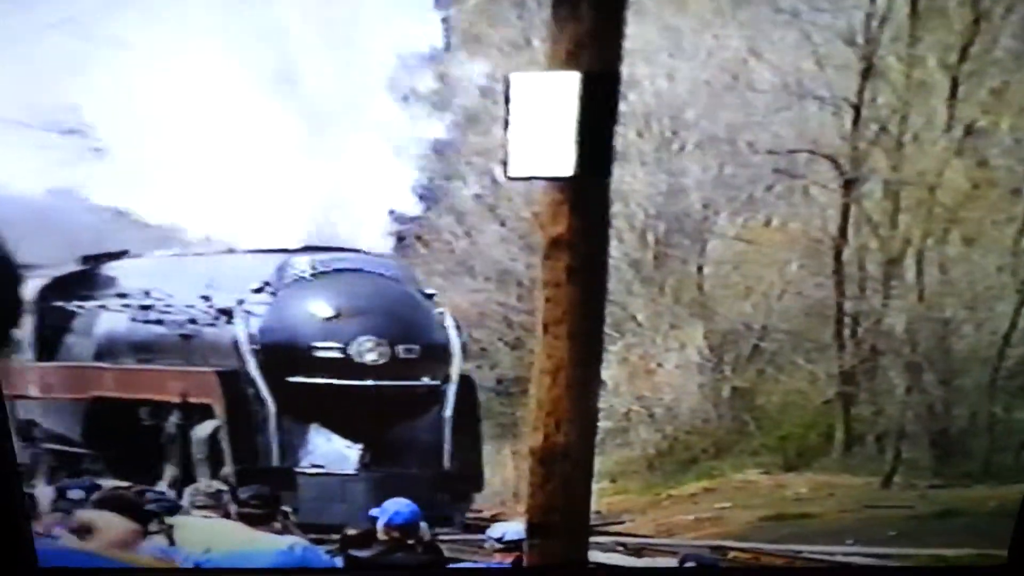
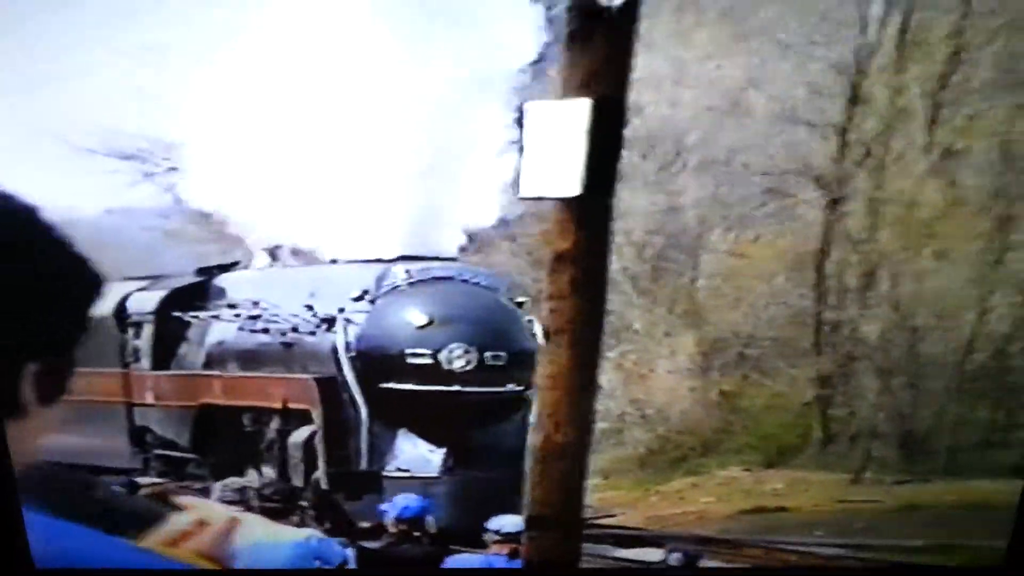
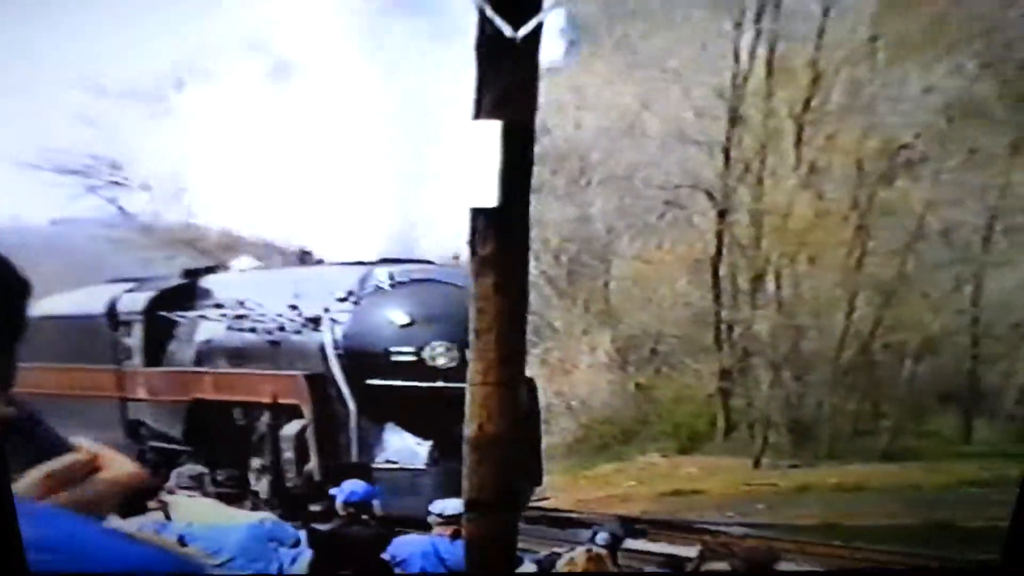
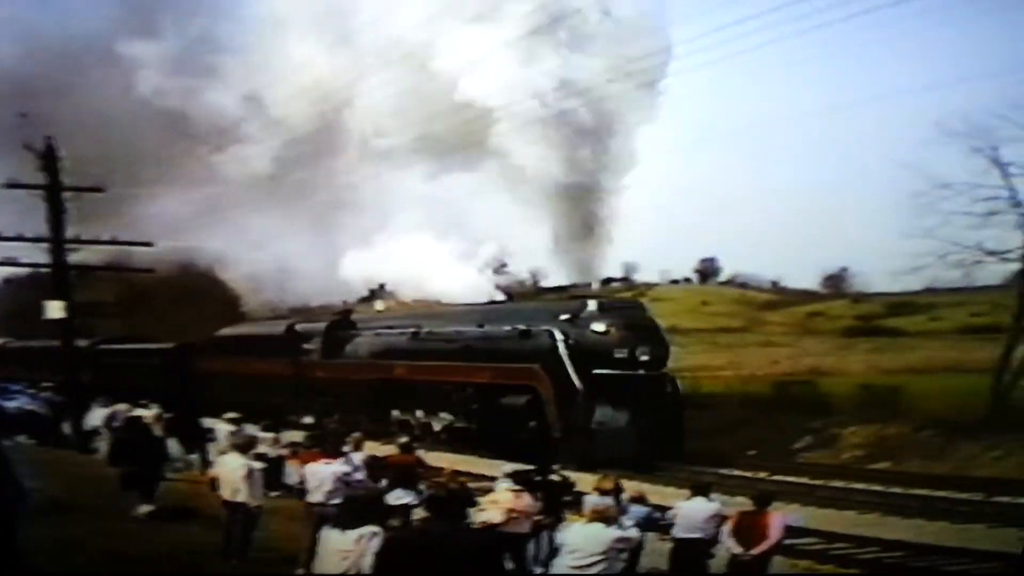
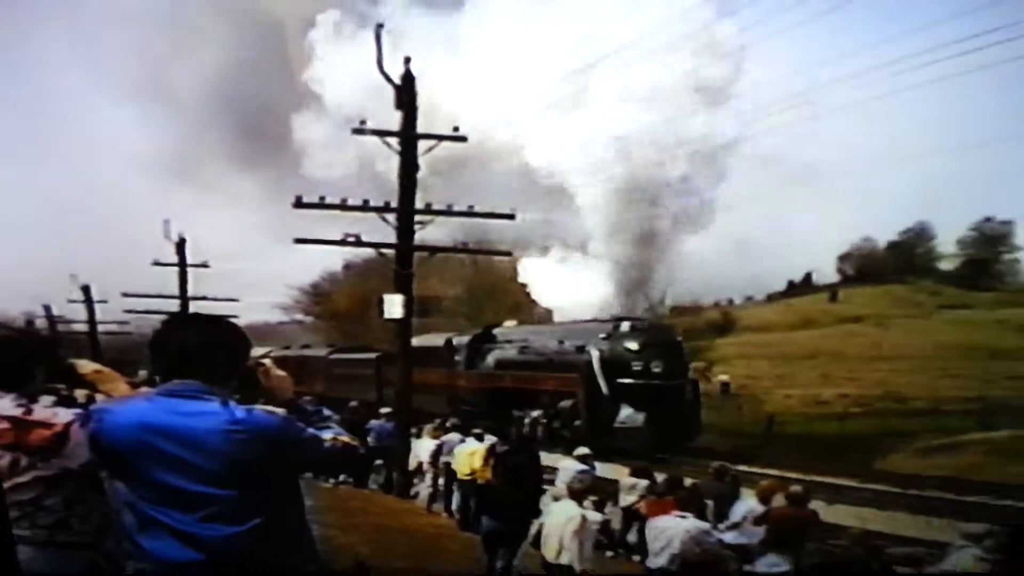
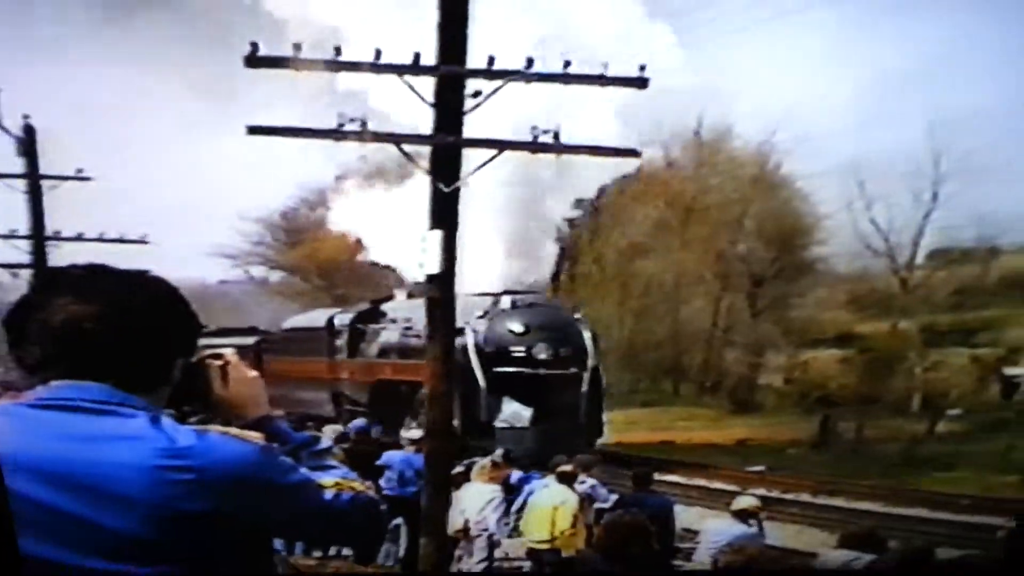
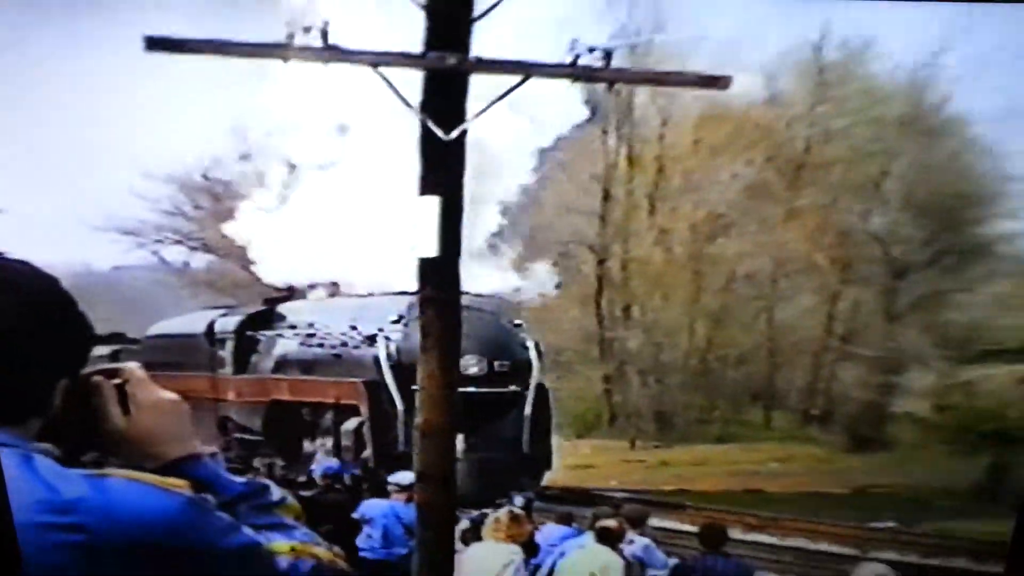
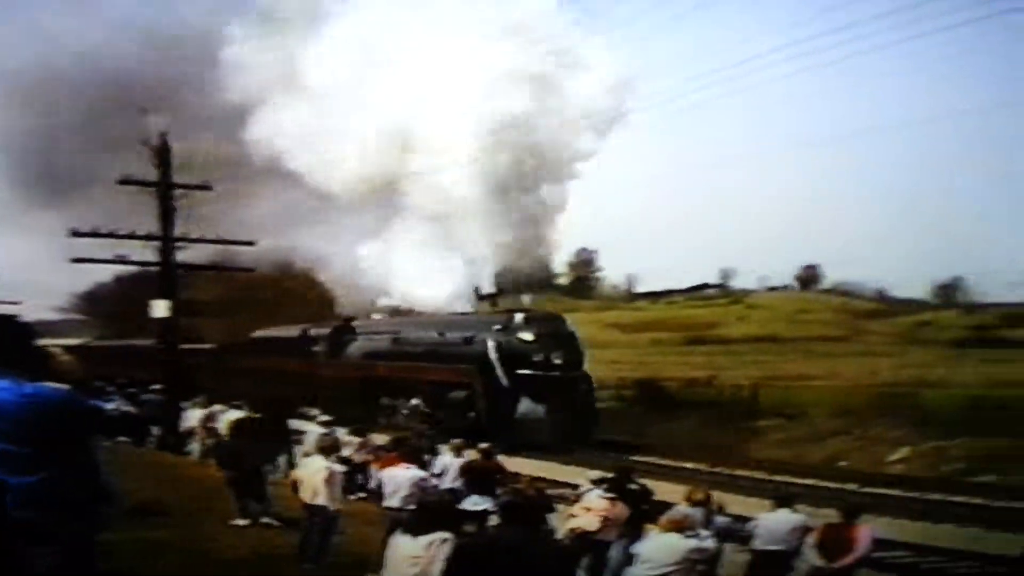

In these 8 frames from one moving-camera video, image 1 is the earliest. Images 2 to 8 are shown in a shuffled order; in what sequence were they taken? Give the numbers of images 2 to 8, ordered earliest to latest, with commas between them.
2, 3, 7, 6, 5, 8, 4
